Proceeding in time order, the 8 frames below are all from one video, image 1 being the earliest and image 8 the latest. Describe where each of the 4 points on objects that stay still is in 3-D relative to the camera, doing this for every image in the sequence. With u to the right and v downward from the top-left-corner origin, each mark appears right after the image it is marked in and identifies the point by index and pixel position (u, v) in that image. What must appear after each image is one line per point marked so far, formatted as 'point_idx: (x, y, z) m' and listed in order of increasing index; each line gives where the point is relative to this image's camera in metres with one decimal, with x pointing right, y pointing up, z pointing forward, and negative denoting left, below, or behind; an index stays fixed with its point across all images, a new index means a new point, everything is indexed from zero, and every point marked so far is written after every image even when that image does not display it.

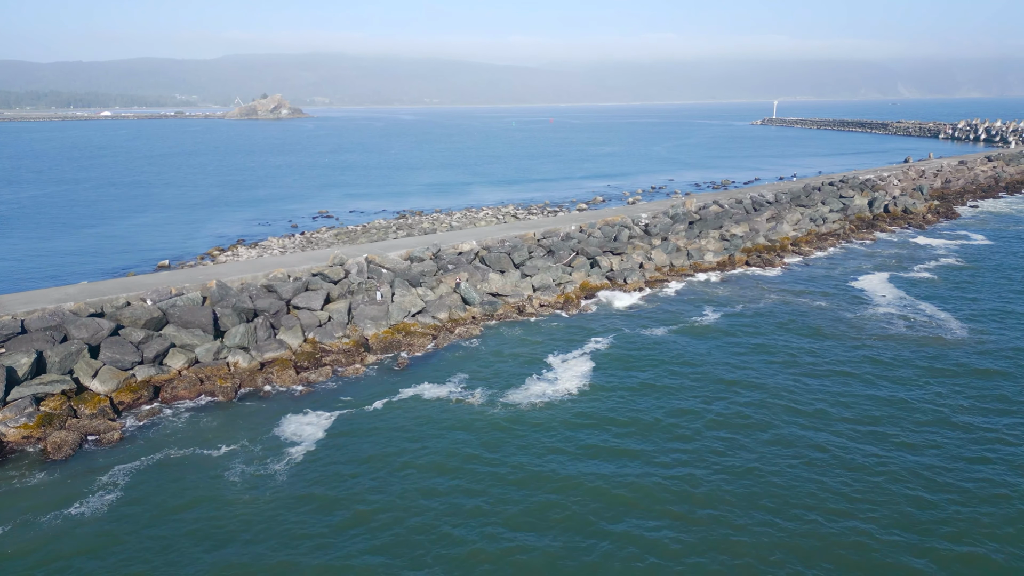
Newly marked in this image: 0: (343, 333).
0: (-4.5, -1.2, +17.9) m
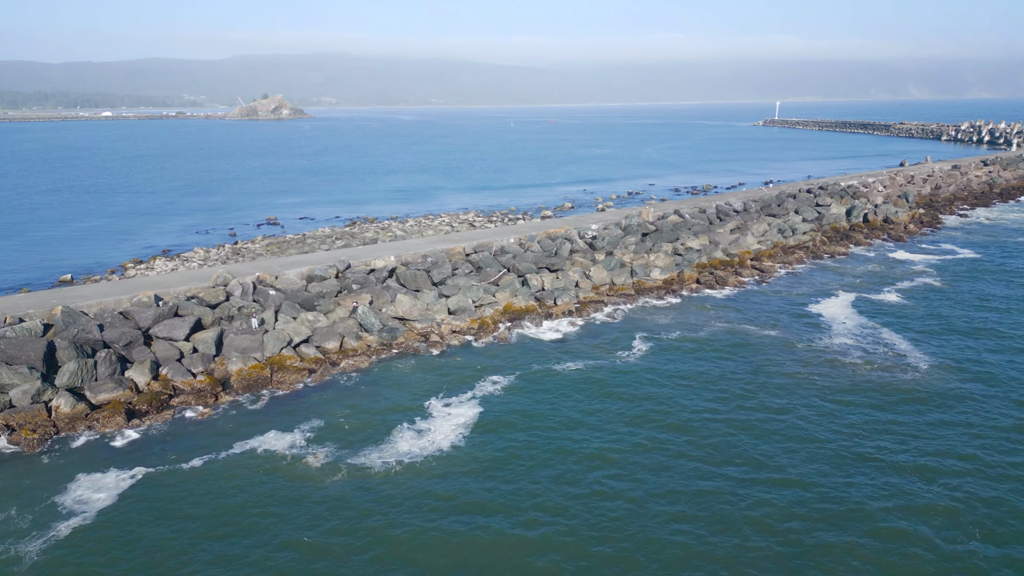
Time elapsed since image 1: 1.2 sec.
0: (-7.1, -1.8, +15.7) m
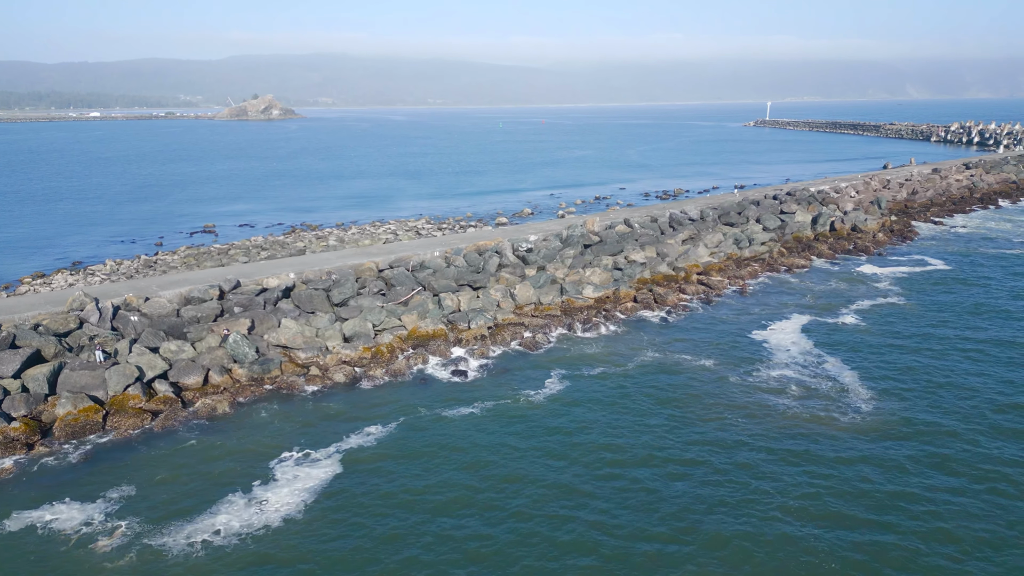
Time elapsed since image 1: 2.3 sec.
0: (-9.7, -2.5, +13.6) m
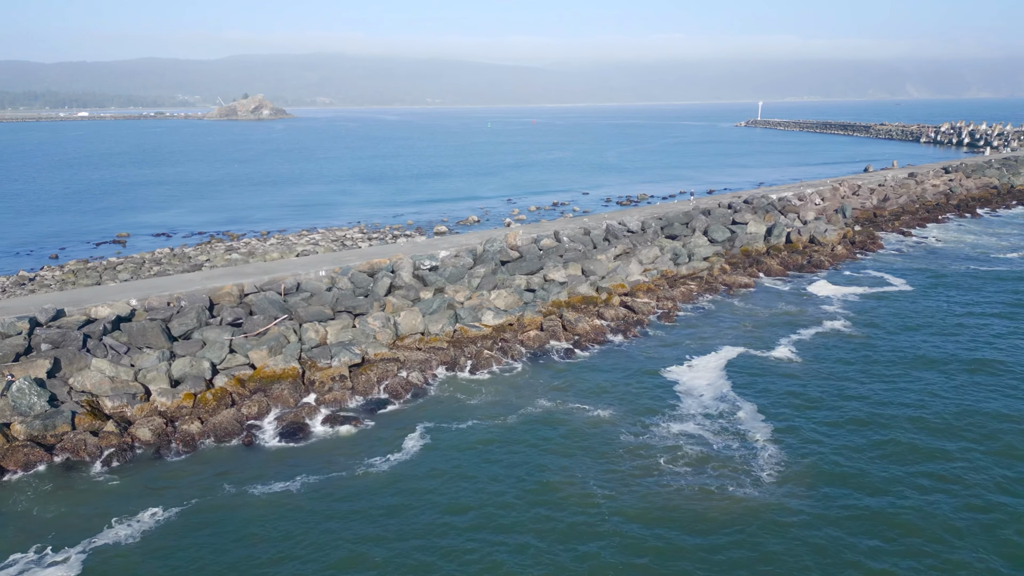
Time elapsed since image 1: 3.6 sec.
0: (-12.9, -3.2, +10.9) m
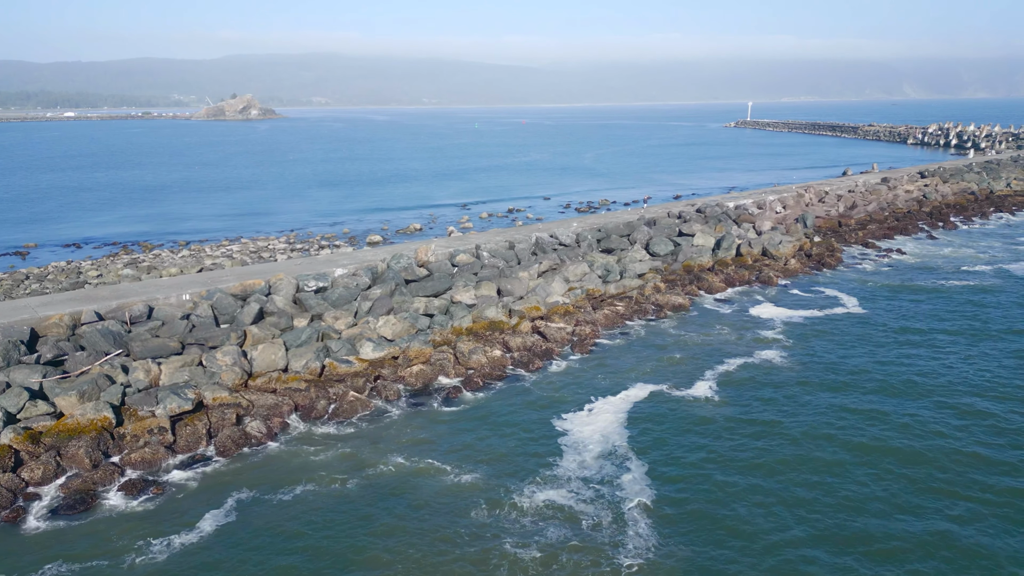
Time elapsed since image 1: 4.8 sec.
0: (-15.8, -3.9, +8.5) m
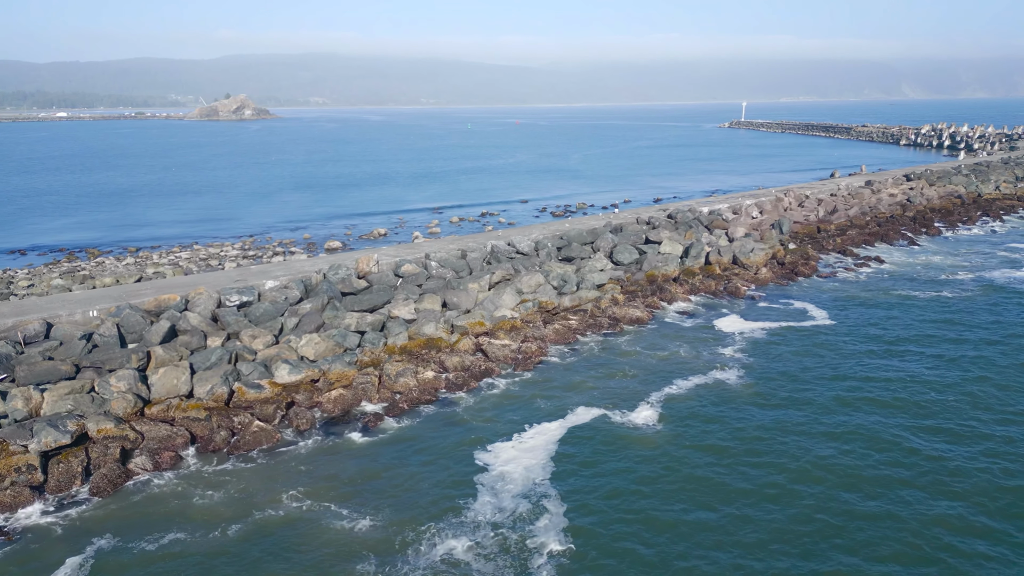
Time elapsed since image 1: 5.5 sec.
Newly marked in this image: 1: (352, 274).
0: (-17.4, -4.3, +7.1) m
1: (-4.7, +0.4, +20.0) m
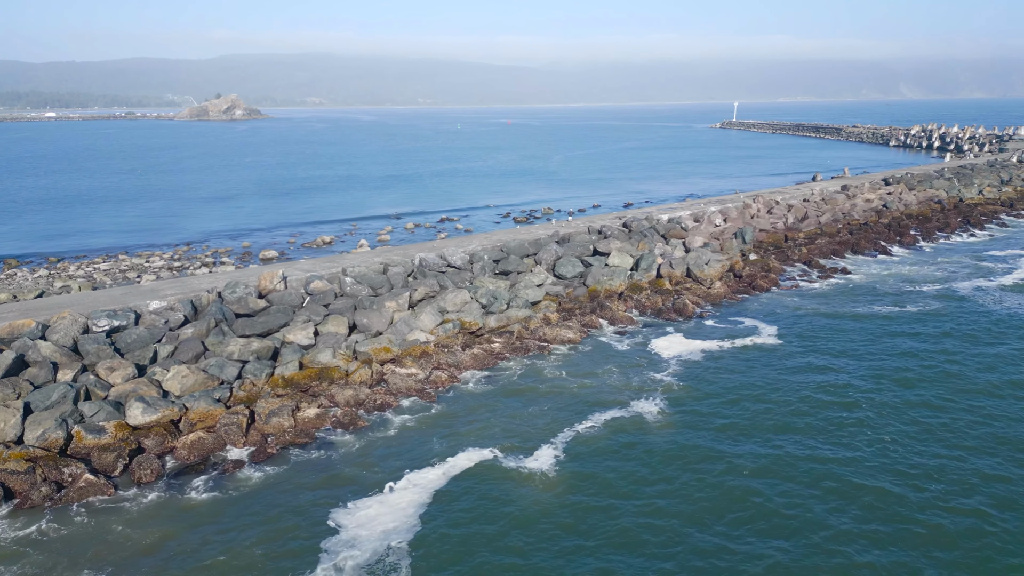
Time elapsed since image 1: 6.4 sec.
0: (-19.6, -4.8, +5.2) m
1: (-7.0, -0.2, +18.1) m
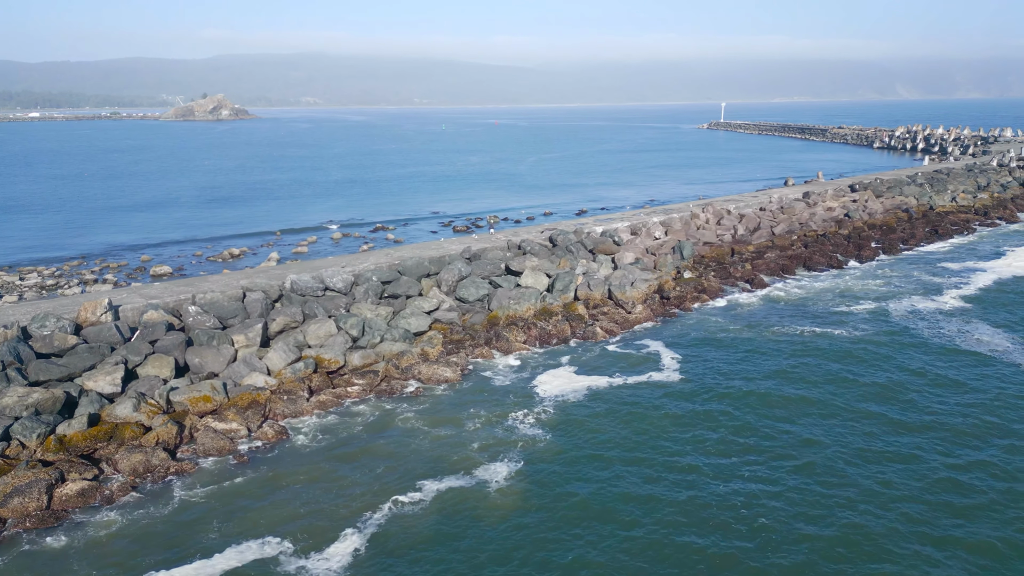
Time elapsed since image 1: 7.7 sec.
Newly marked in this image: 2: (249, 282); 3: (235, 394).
0: (-22.7, -5.6, +2.5) m
1: (-10.2, -0.9, +15.4) m
2: (-7.3, +0.2, +18.9) m
3: (-5.9, -2.3, +14.4) m
